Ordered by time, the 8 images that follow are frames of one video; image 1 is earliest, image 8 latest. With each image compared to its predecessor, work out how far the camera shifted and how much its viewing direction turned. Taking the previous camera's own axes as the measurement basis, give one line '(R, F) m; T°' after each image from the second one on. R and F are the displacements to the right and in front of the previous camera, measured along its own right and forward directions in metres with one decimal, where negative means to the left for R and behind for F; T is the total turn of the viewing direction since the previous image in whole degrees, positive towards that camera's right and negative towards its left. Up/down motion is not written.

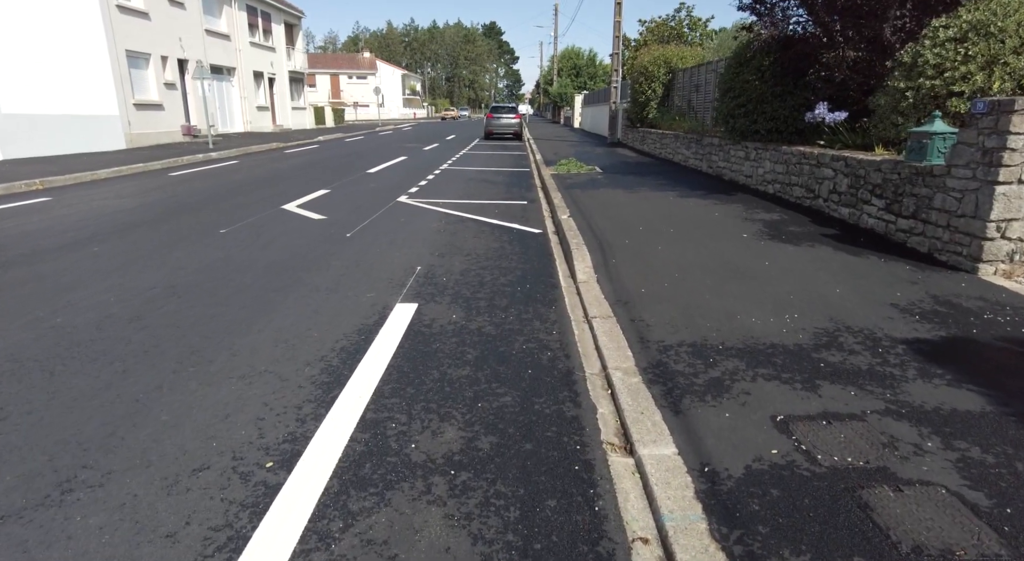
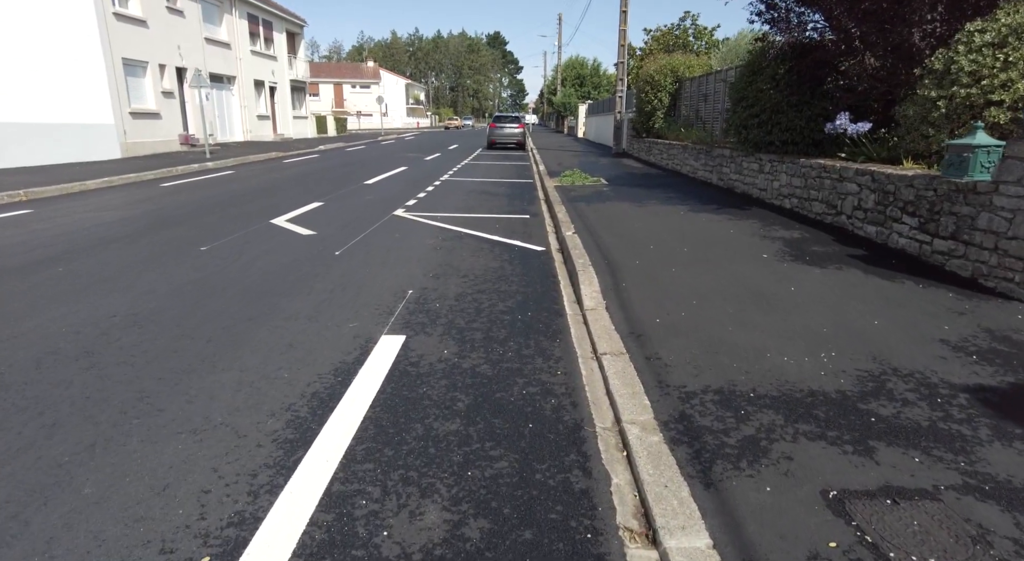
(0.0, +0.5) m; 0°
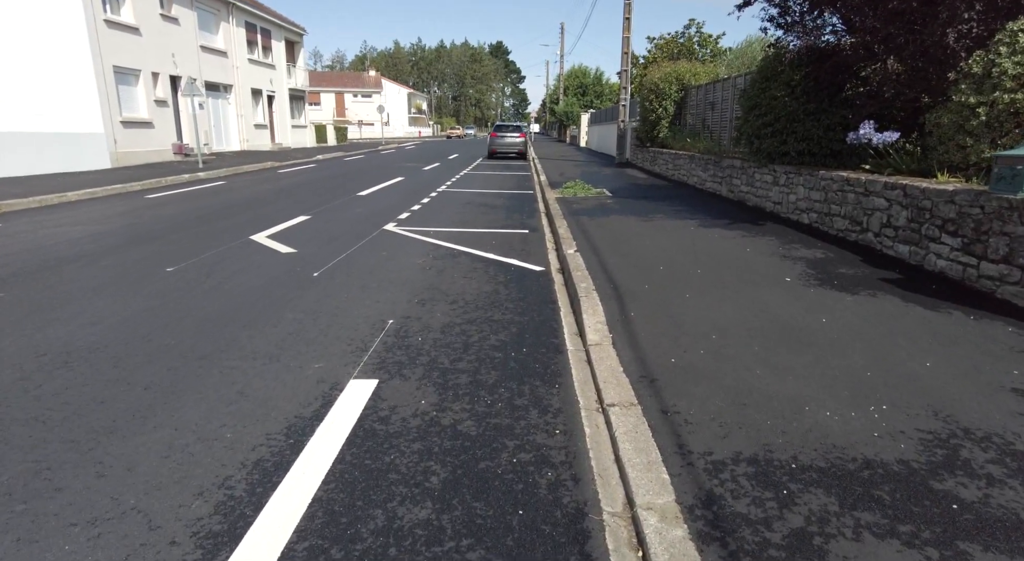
(+0.1, +0.7) m; 0°
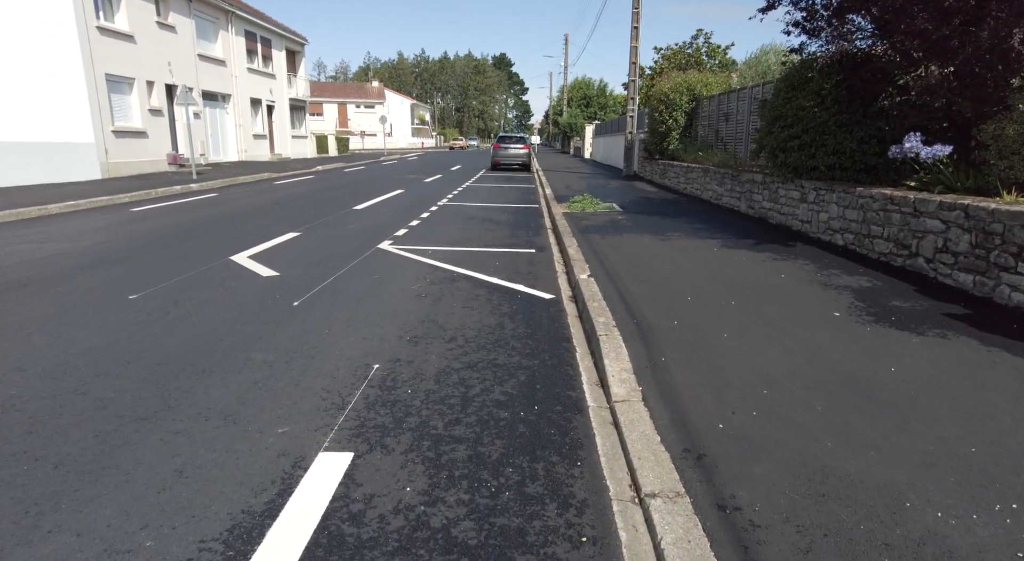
(0.0, +0.8) m; 0°
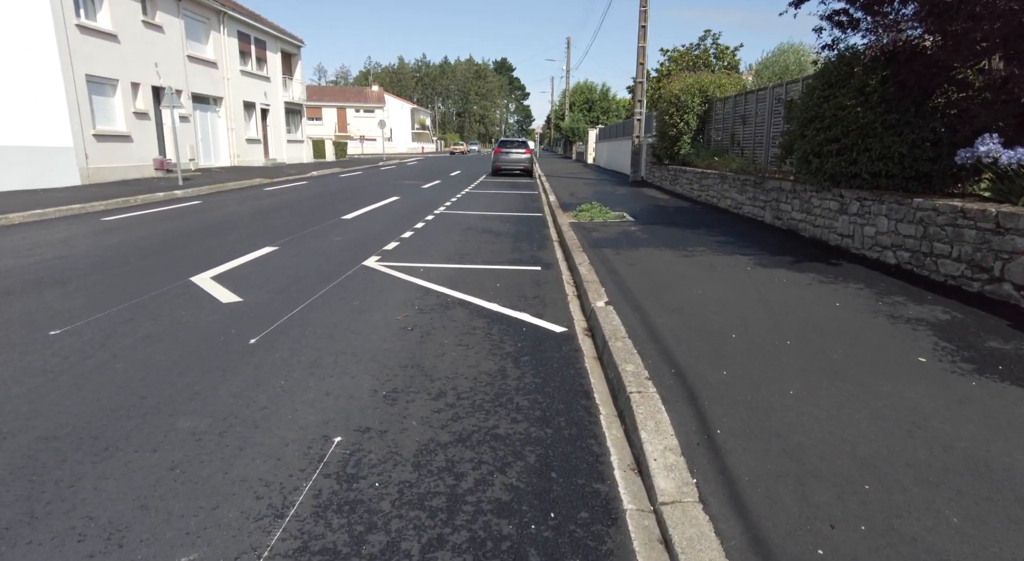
(0.0, +1.1) m; 0°
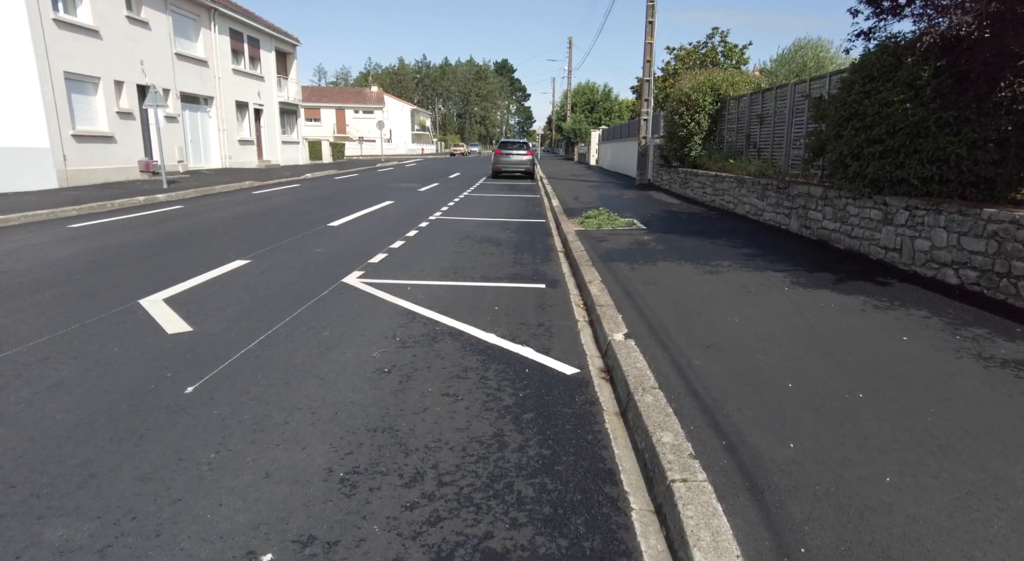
(0.0, +1.0) m; 0°
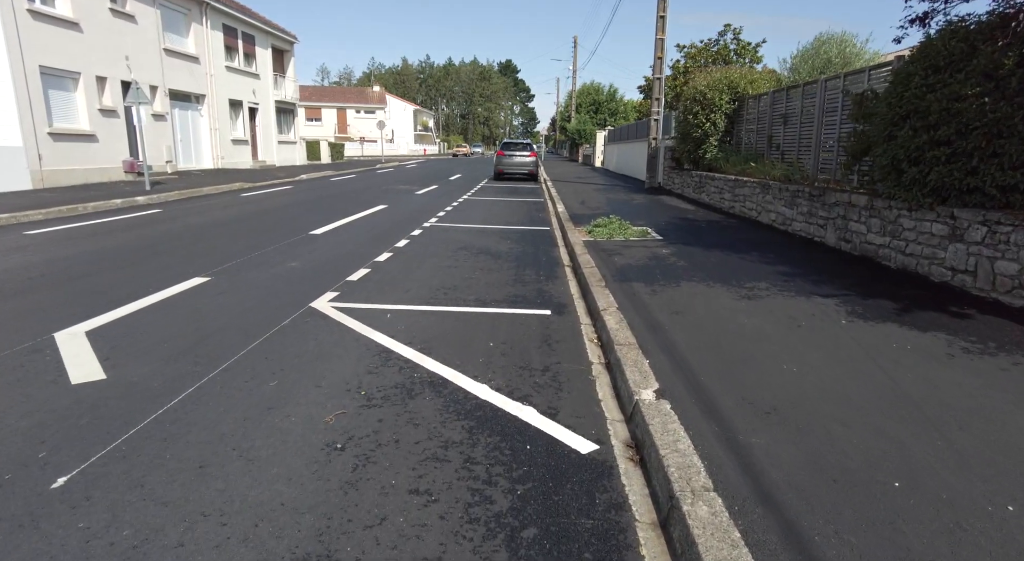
(0.0, +1.1) m; 0°
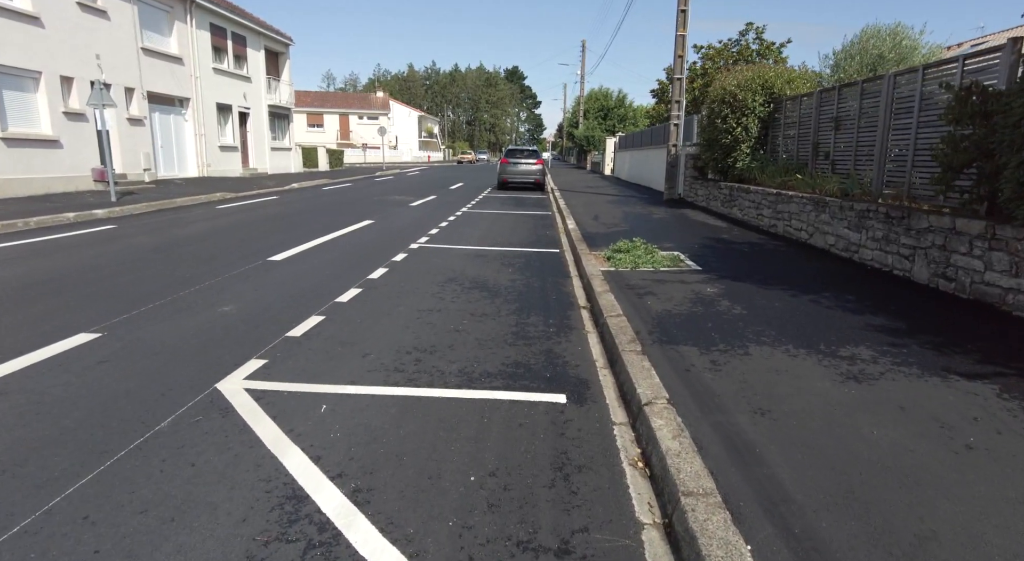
(+0.1, +1.9) m; -1°
